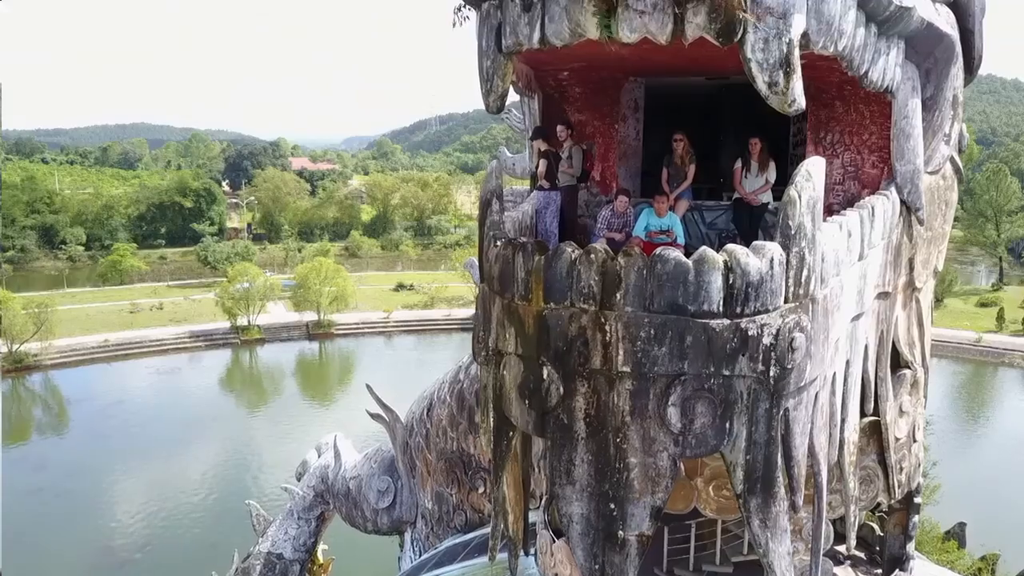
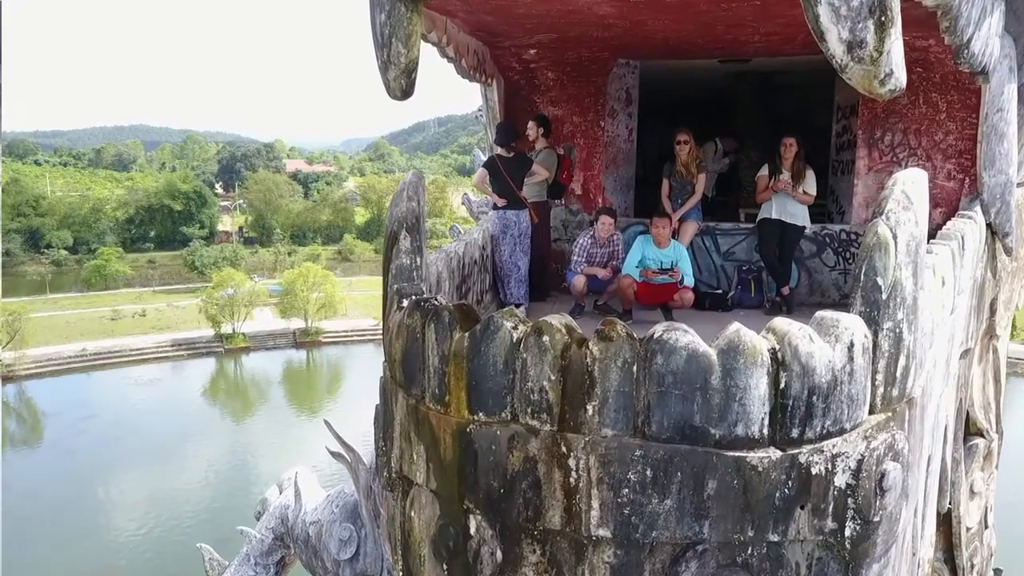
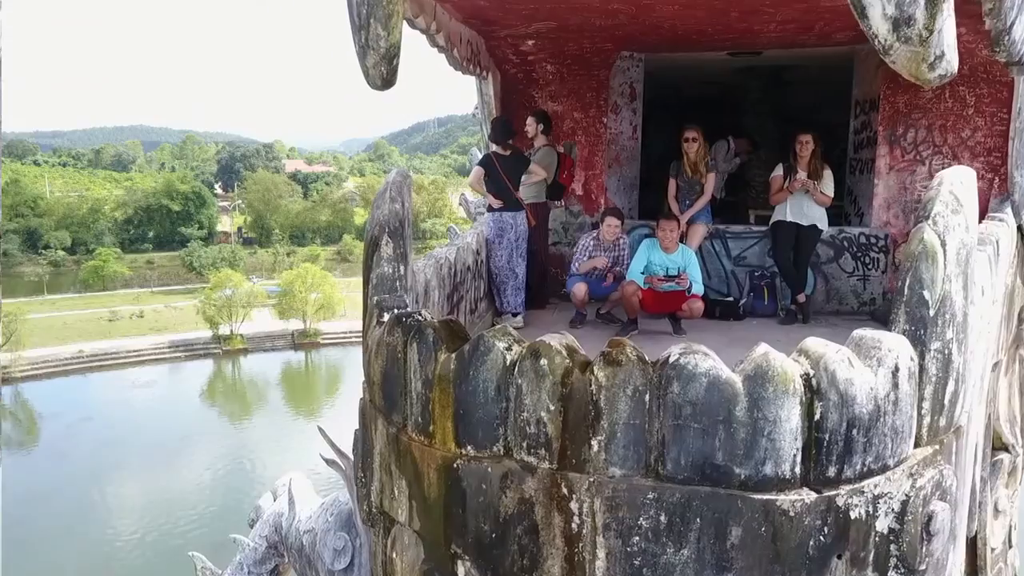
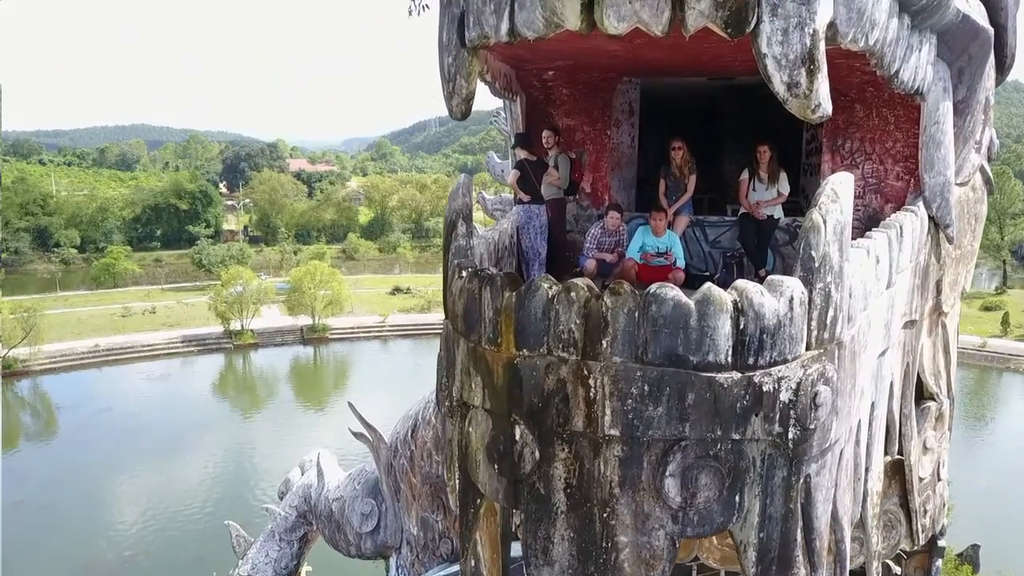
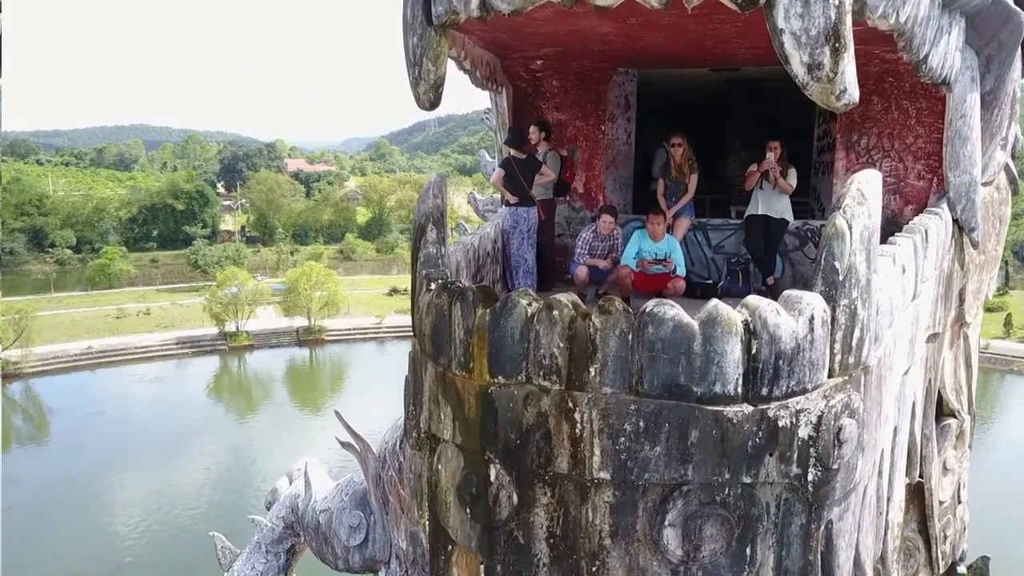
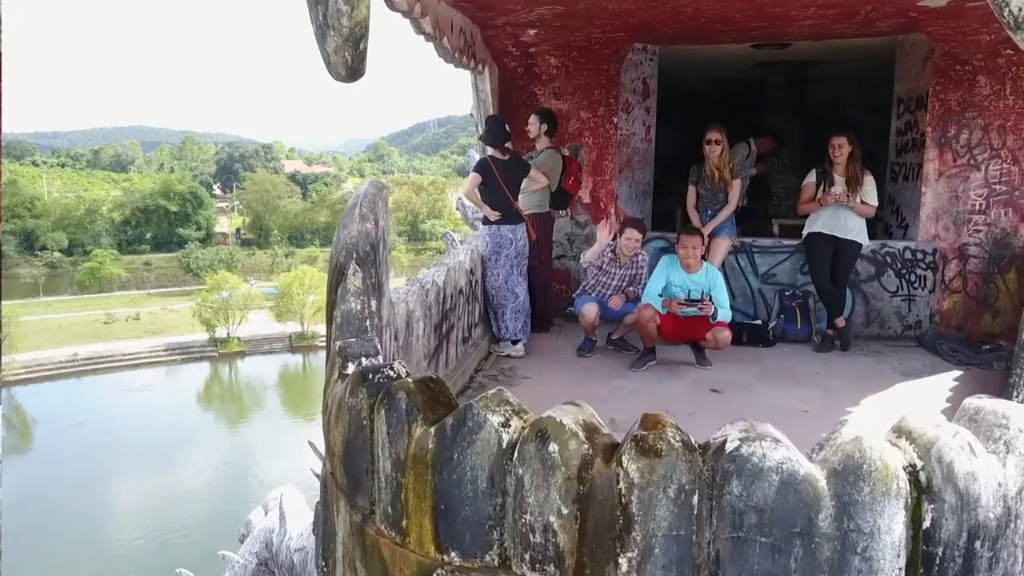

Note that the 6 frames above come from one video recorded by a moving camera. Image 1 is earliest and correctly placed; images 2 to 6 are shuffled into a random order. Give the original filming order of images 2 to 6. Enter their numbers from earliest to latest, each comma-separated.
4, 5, 2, 3, 6
